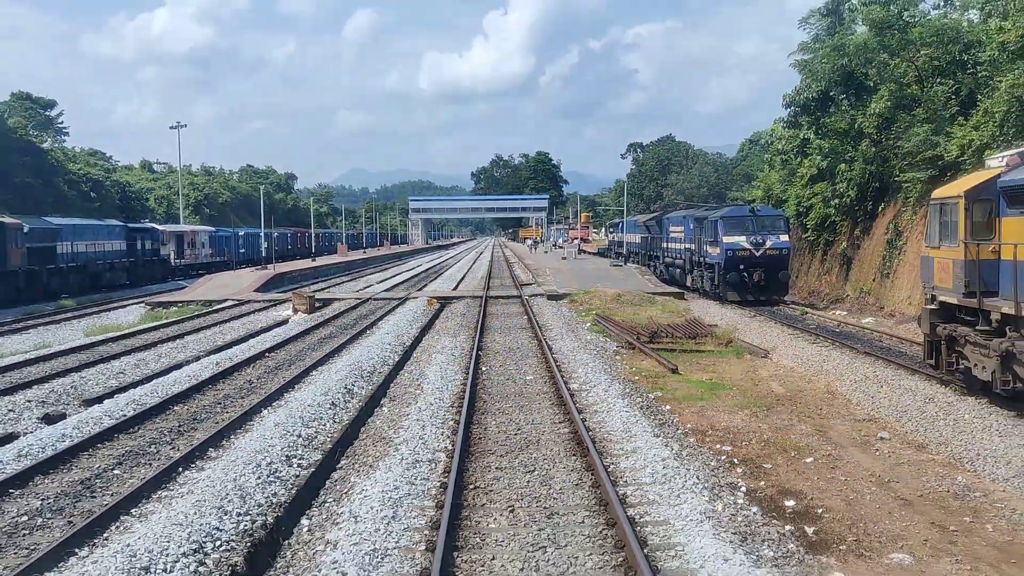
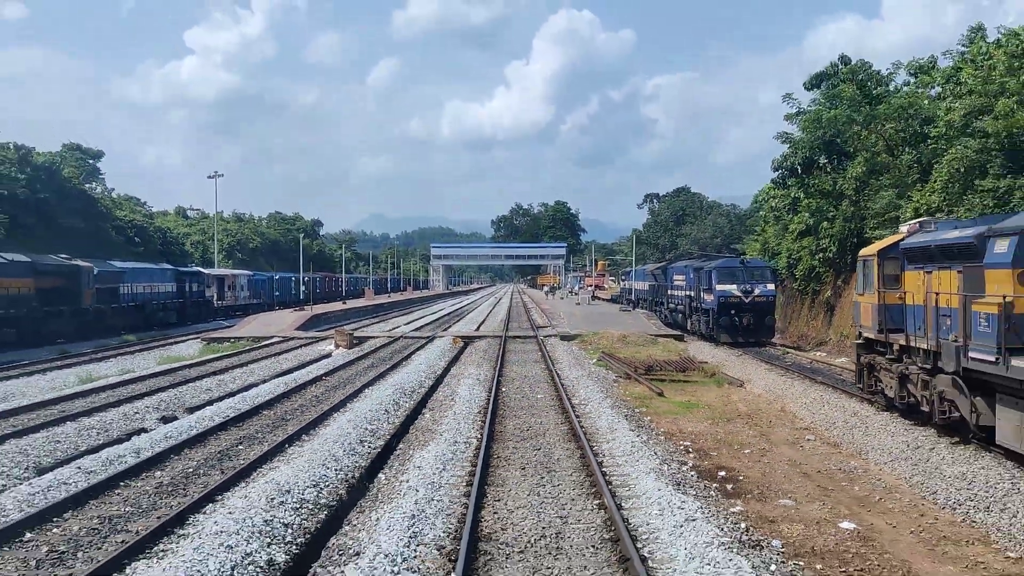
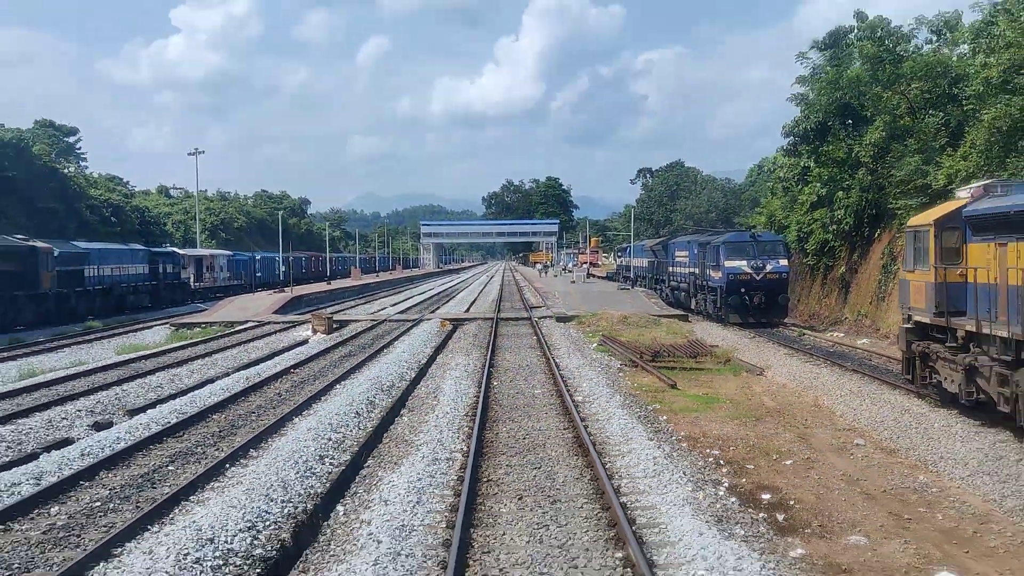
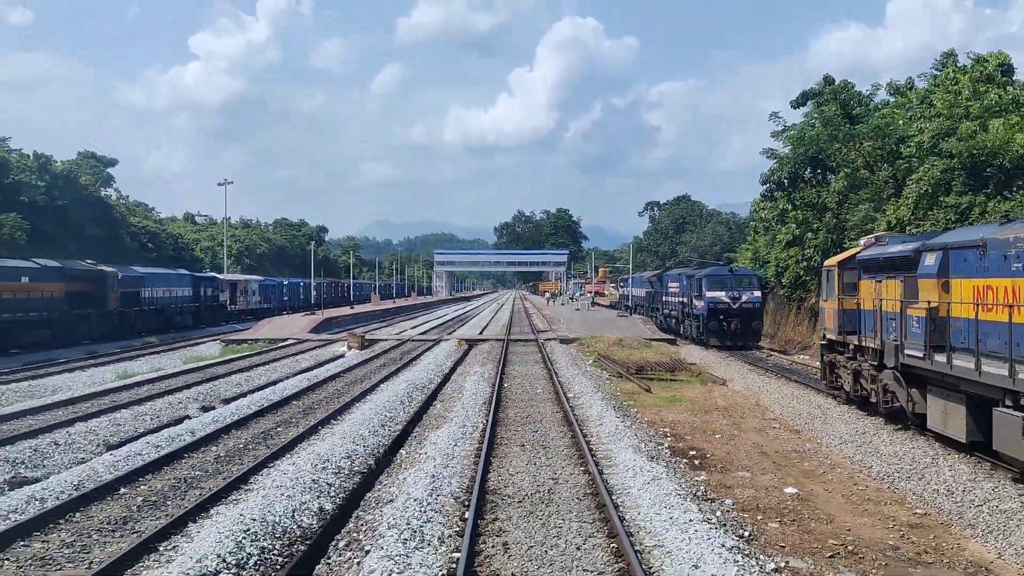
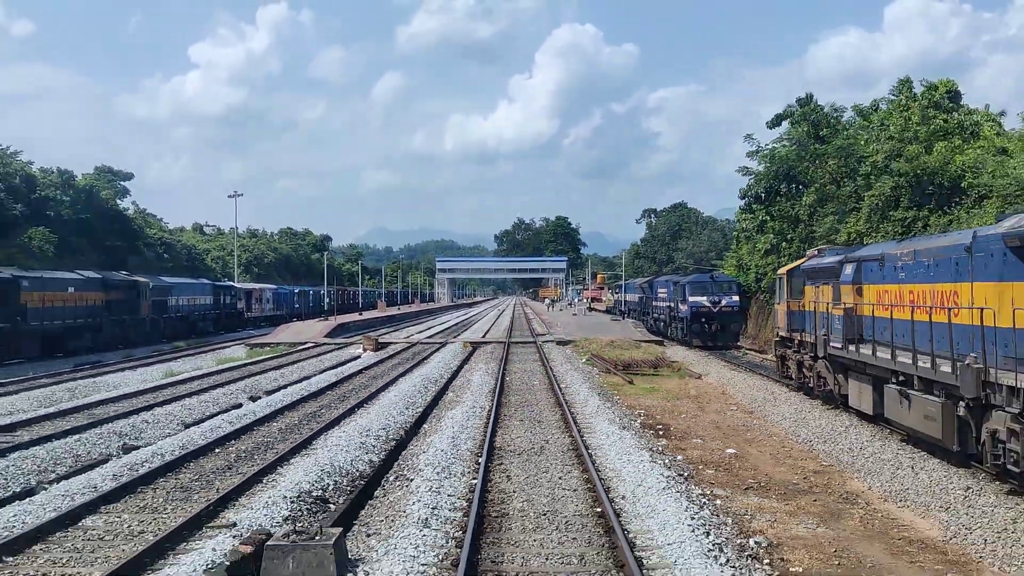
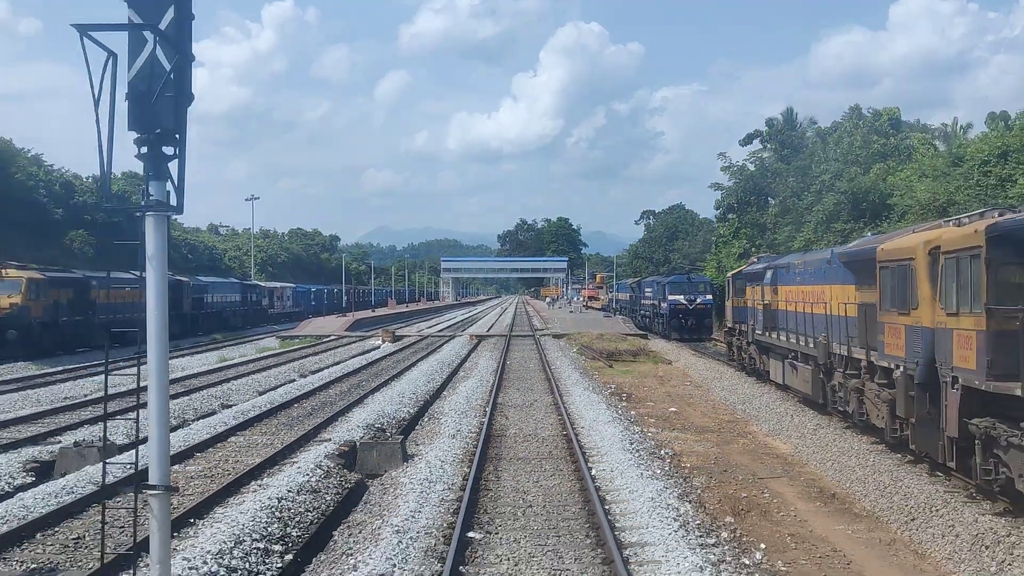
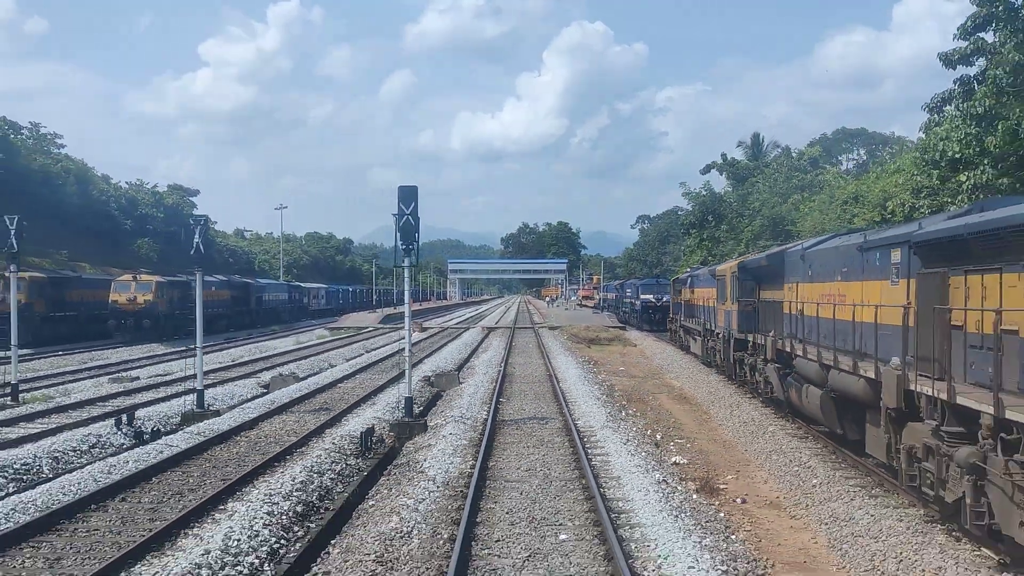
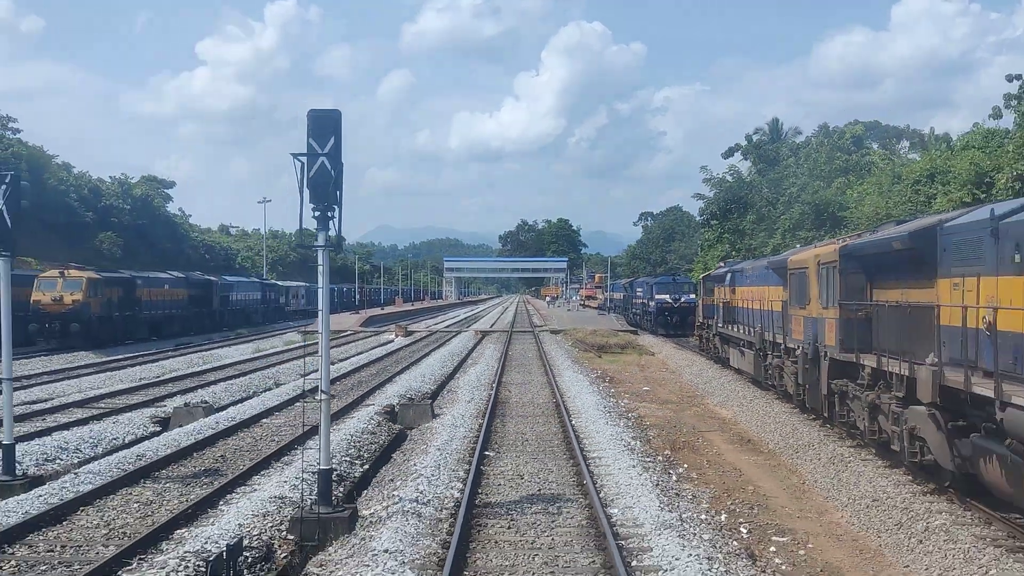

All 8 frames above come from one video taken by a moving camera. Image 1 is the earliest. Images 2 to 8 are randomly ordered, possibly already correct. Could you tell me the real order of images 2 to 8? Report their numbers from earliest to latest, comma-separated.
3, 2, 4, 5, 6, 8, 7
